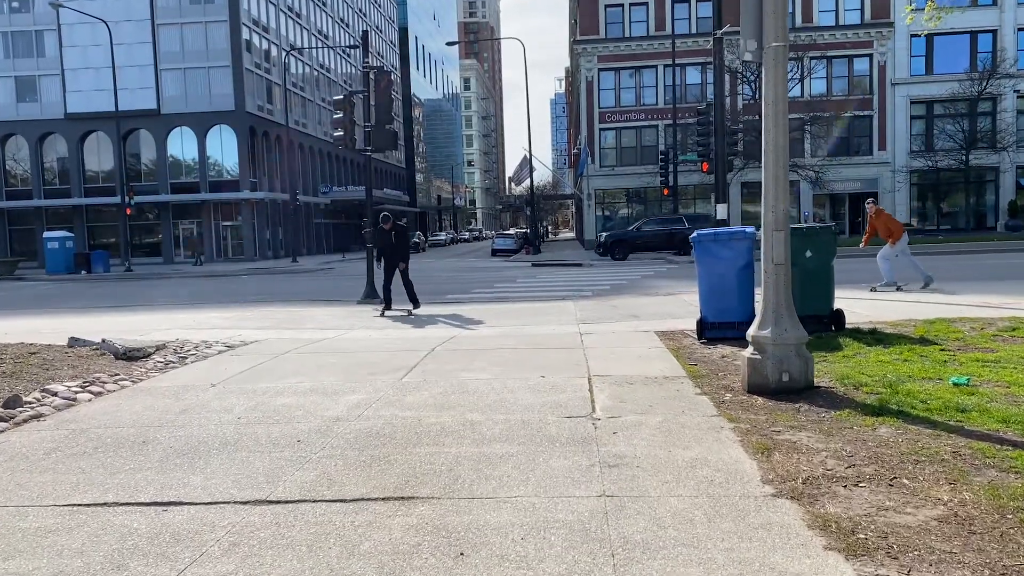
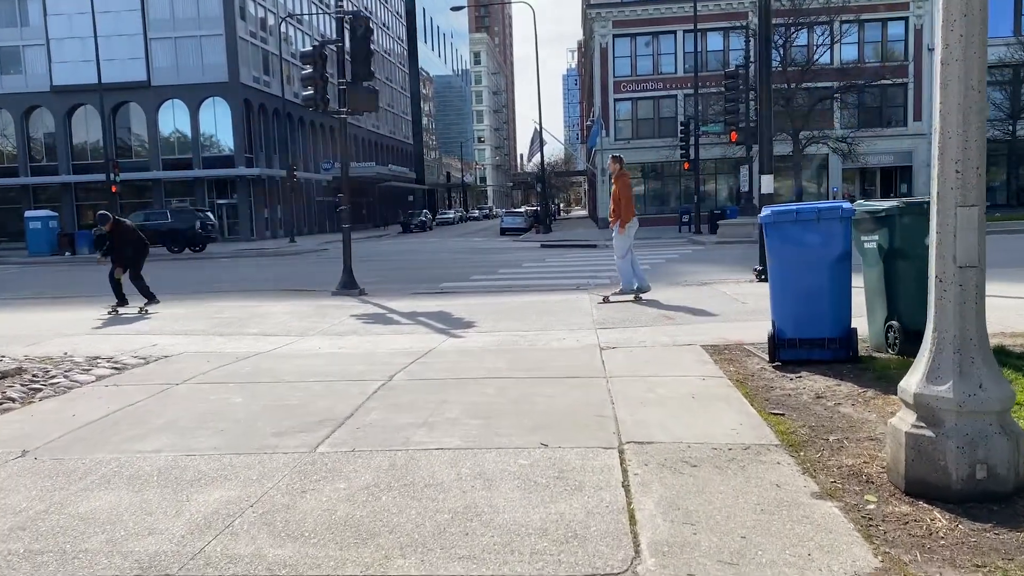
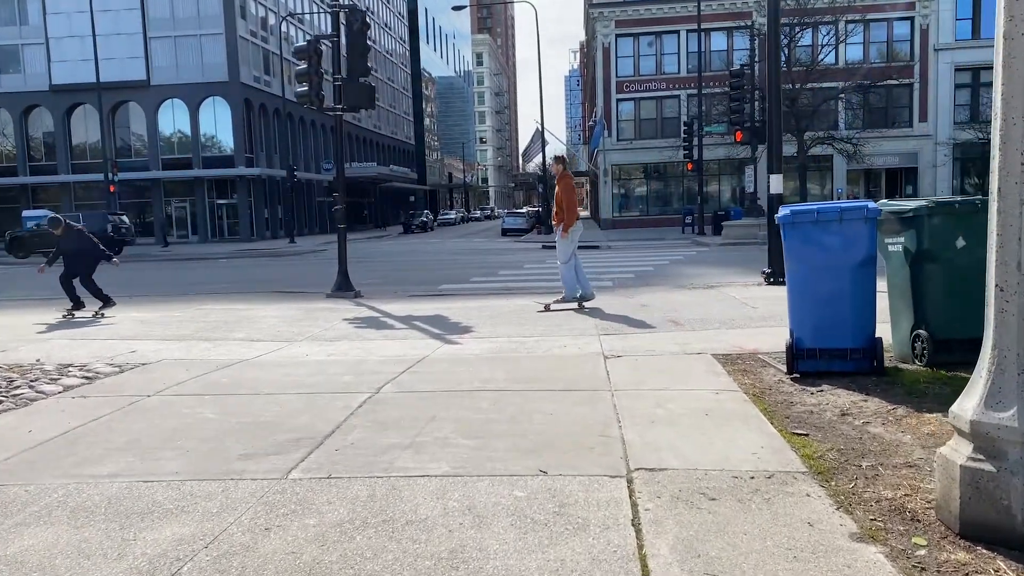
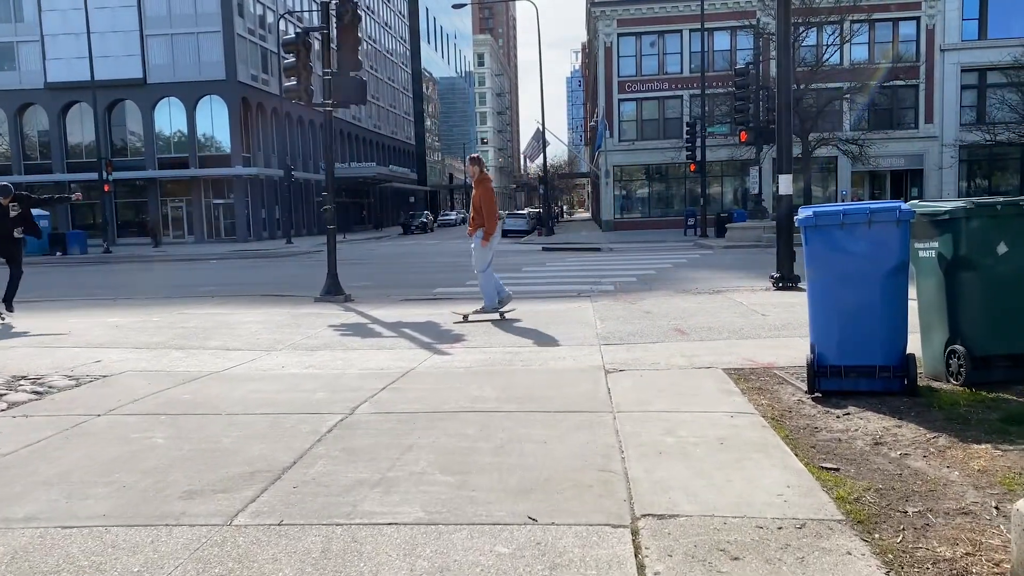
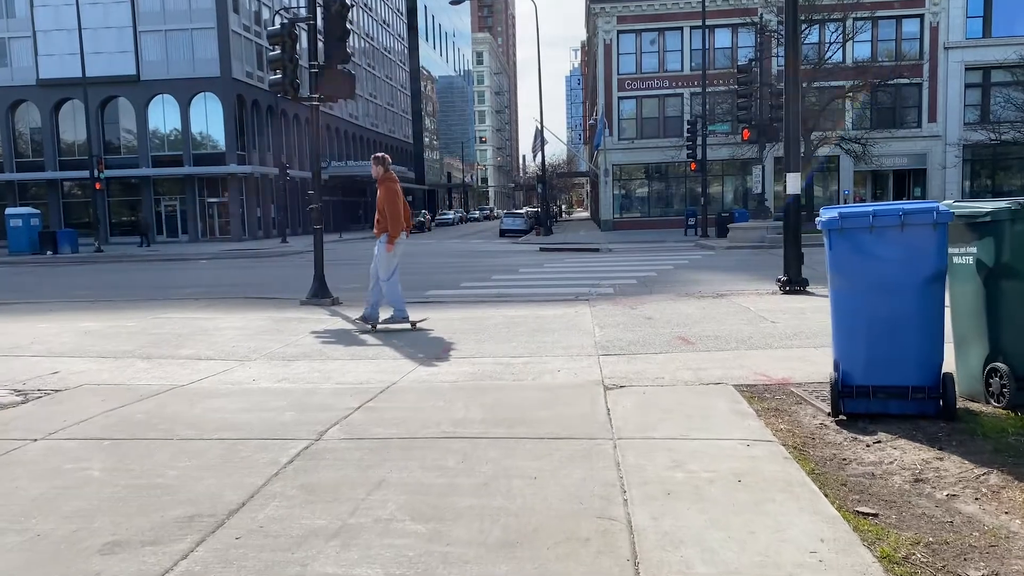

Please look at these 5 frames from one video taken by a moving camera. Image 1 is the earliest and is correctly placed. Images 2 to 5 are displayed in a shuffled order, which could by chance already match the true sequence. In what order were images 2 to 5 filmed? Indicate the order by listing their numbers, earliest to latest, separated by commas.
2, 3, 4, 5
